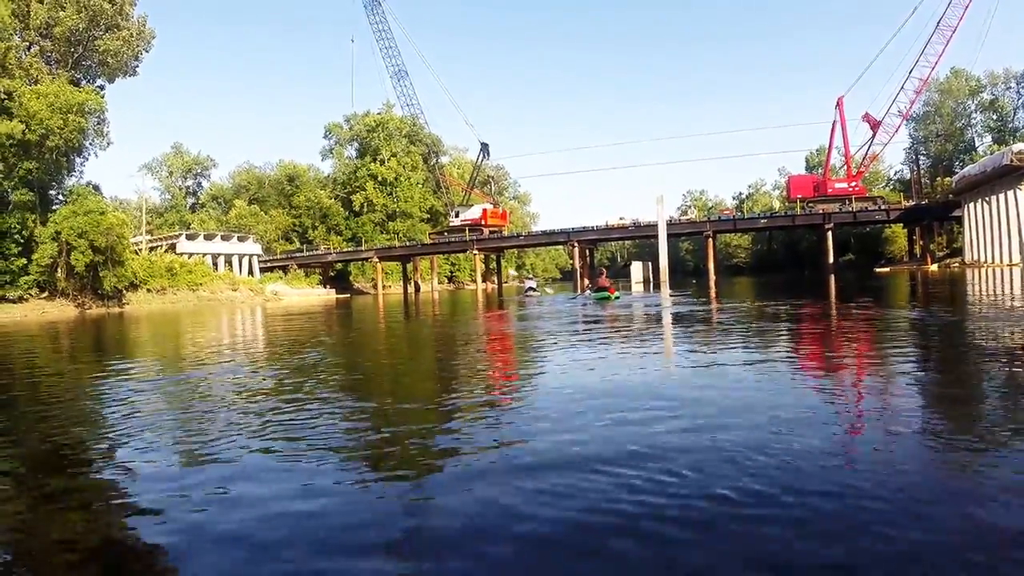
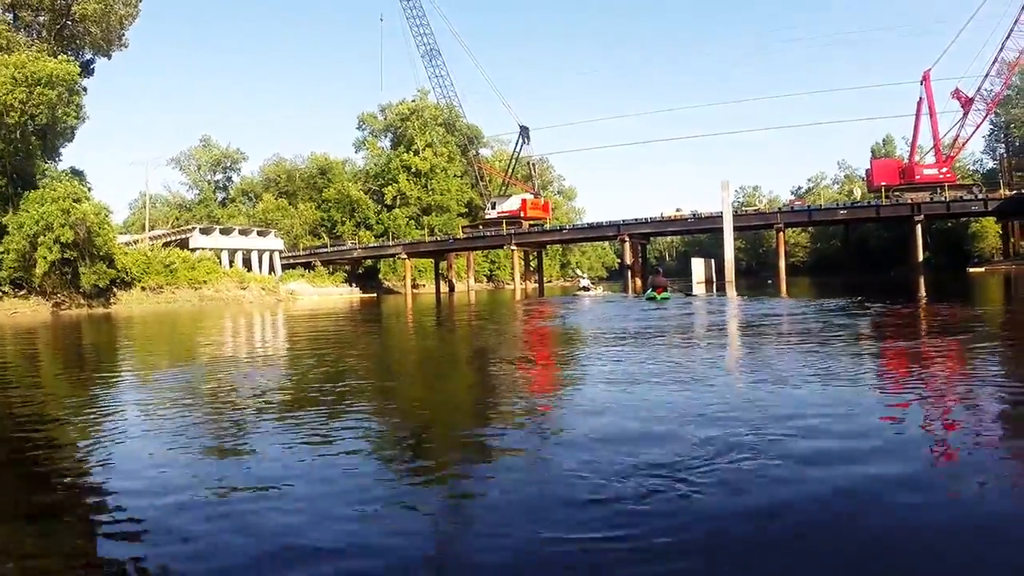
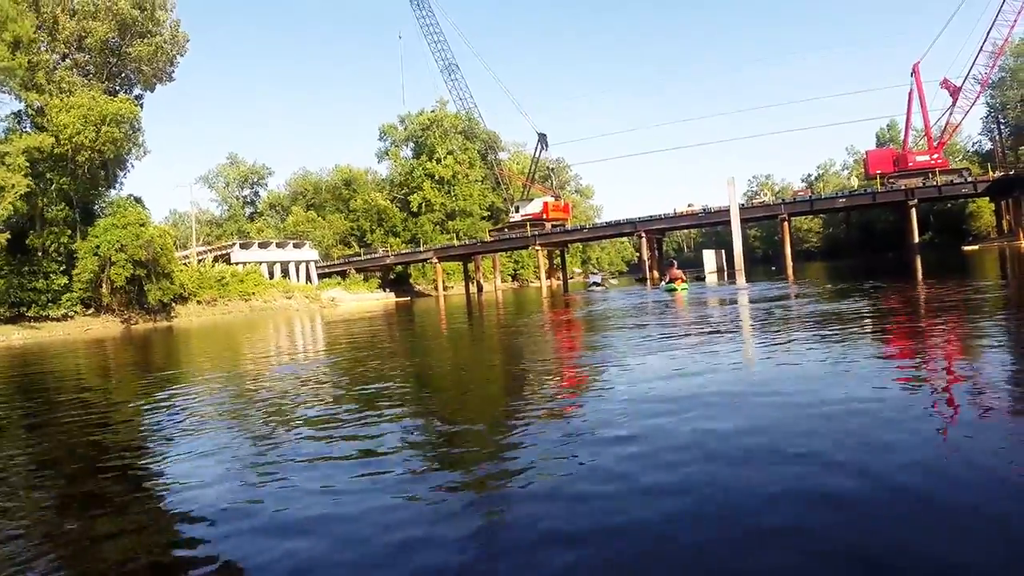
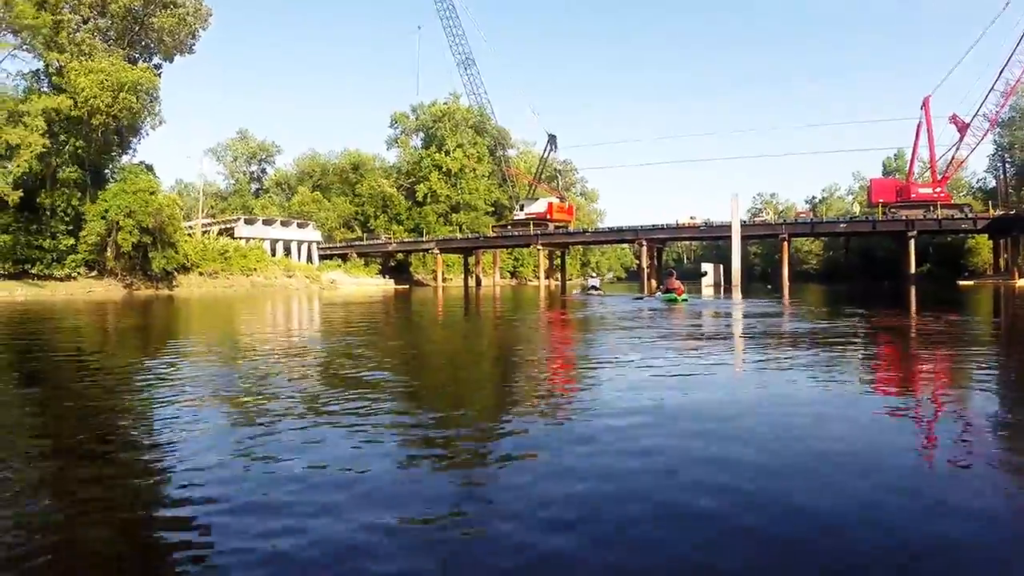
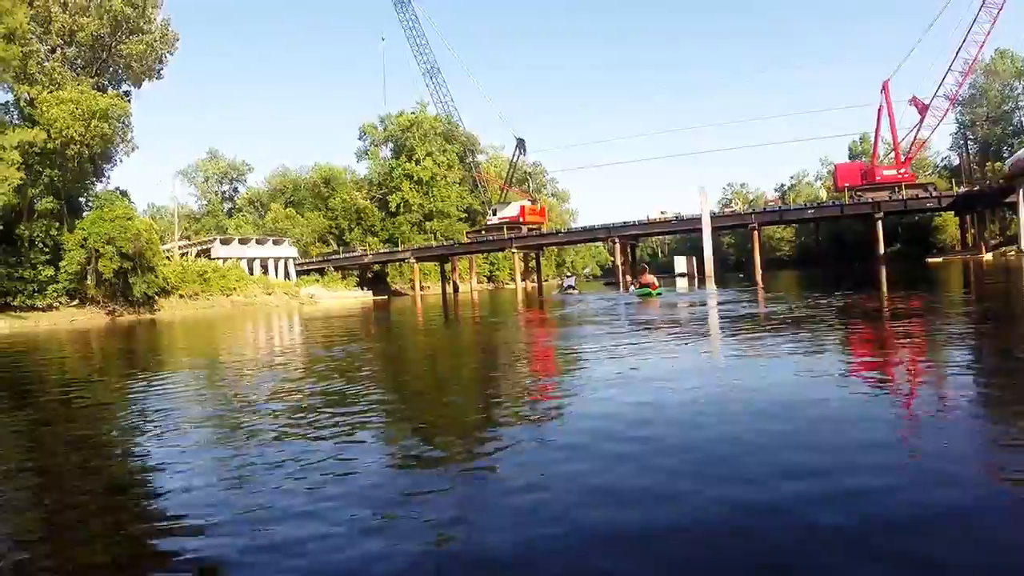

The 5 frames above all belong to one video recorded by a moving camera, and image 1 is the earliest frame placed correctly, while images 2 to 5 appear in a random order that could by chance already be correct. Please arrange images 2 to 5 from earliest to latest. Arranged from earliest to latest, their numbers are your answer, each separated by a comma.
5, 4, 3, 2
